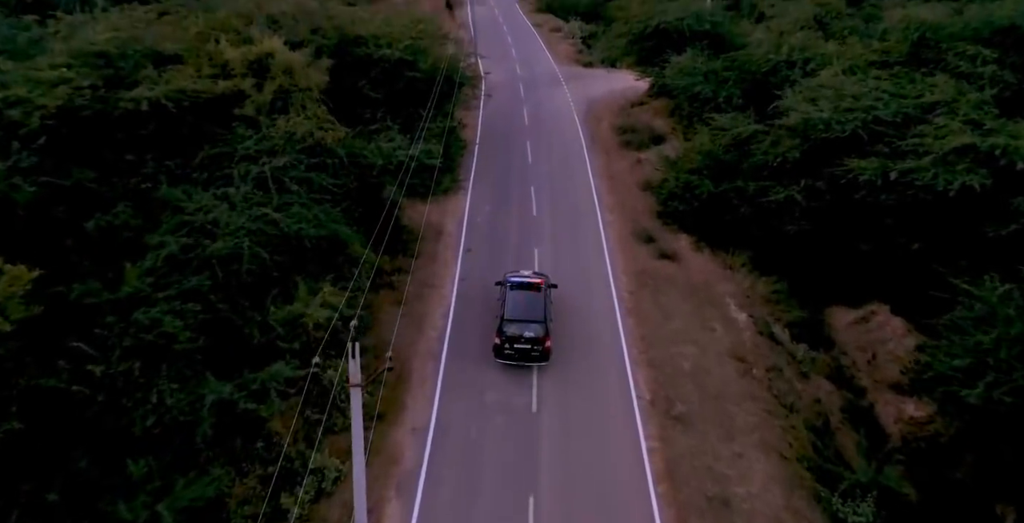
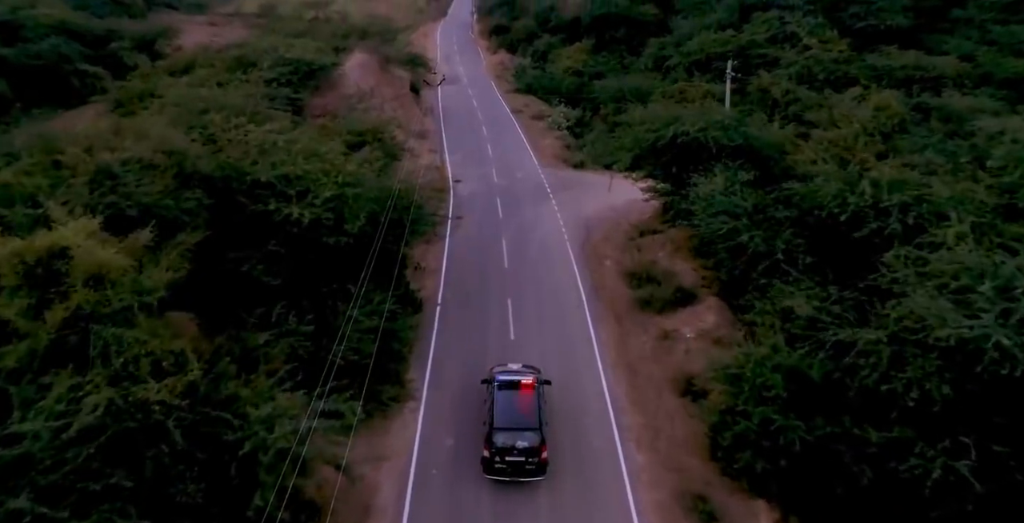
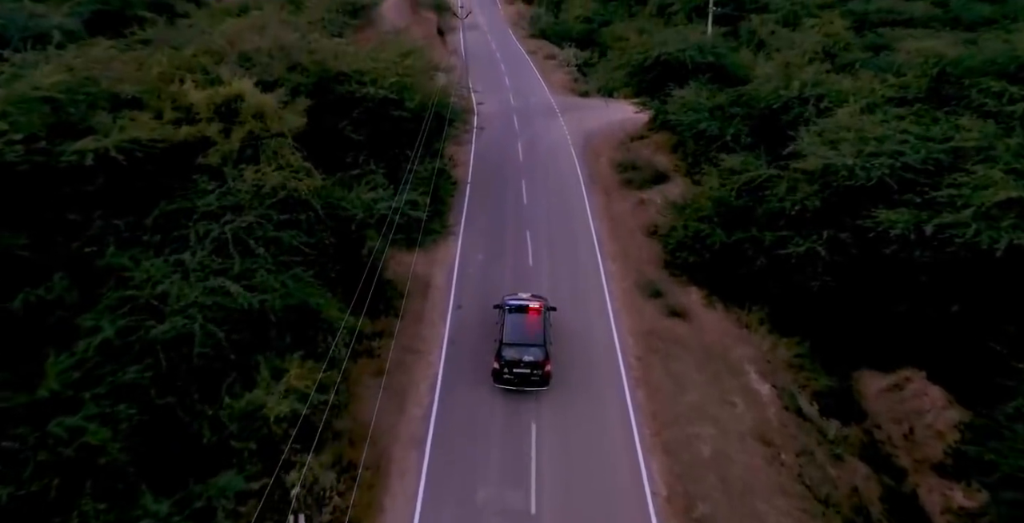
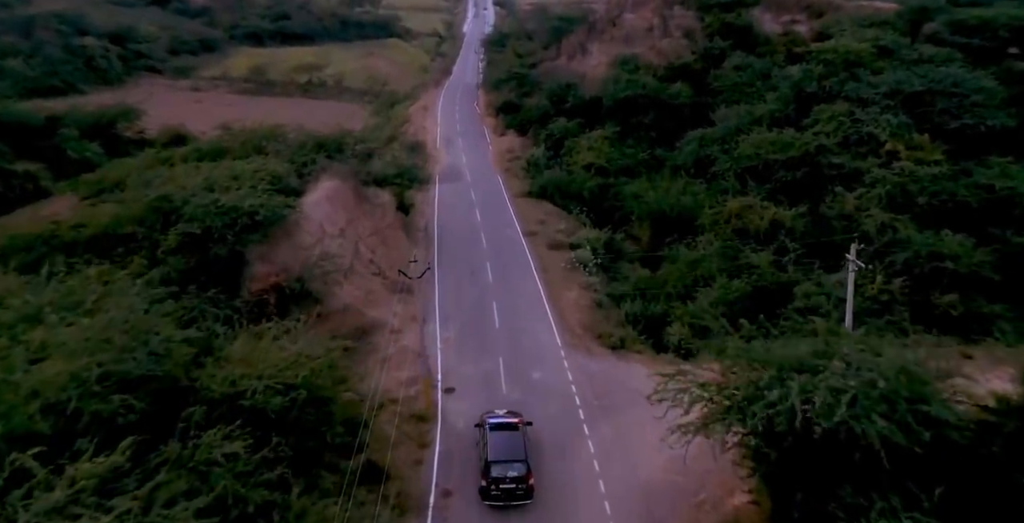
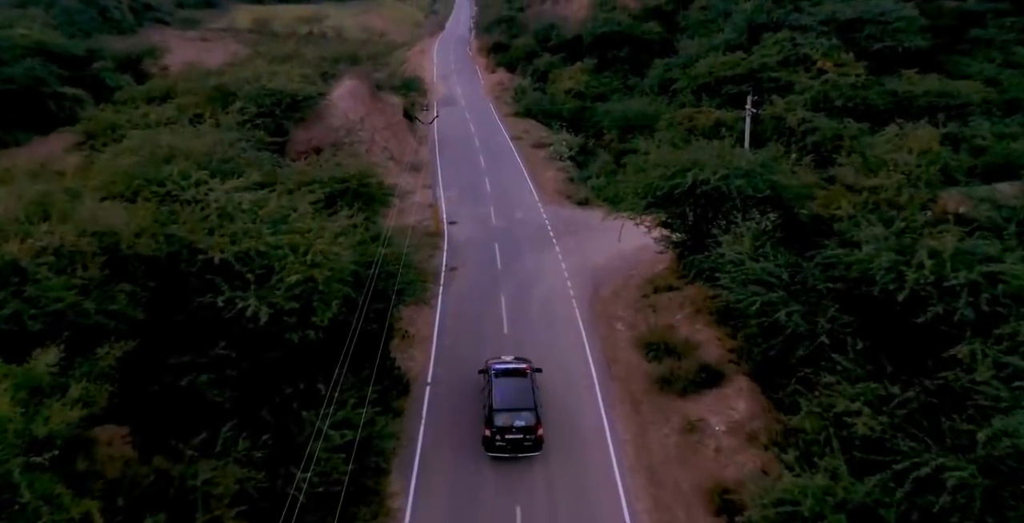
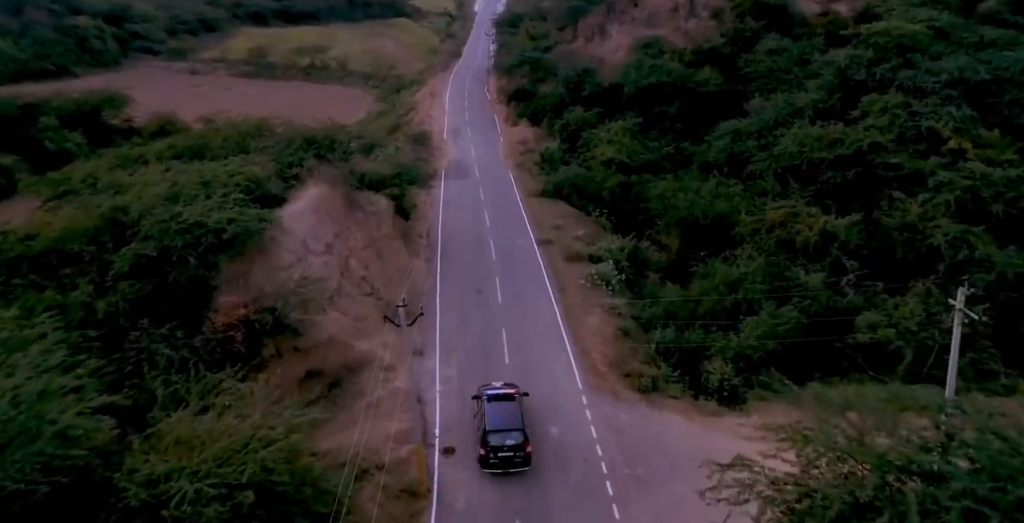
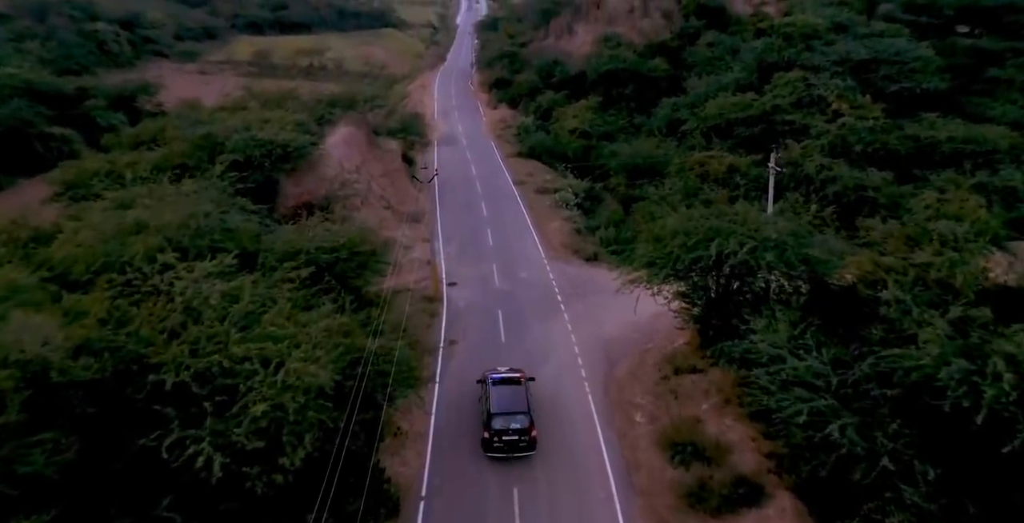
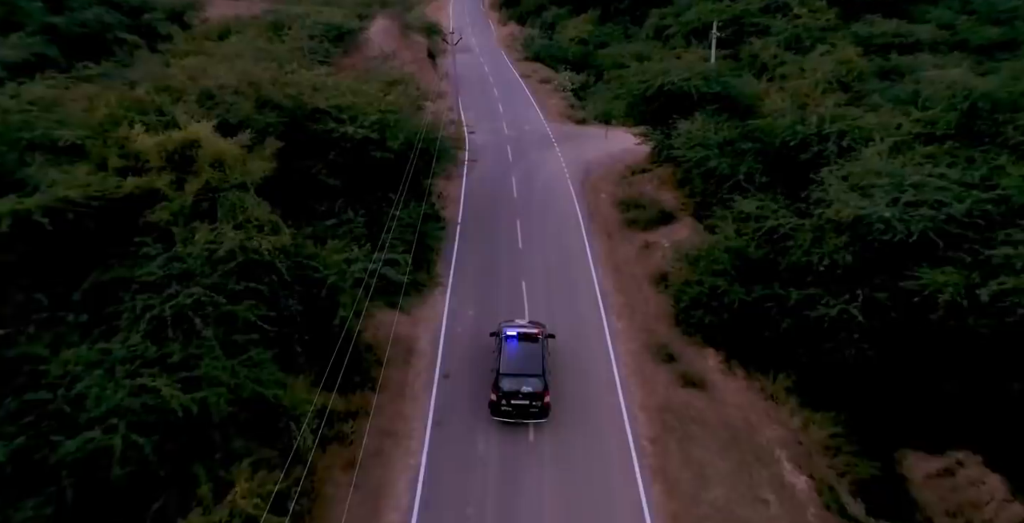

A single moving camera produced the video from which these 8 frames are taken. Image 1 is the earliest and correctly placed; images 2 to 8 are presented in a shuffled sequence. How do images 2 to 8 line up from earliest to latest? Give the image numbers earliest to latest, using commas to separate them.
3, 8, 2, 5, 7, 4, 6
